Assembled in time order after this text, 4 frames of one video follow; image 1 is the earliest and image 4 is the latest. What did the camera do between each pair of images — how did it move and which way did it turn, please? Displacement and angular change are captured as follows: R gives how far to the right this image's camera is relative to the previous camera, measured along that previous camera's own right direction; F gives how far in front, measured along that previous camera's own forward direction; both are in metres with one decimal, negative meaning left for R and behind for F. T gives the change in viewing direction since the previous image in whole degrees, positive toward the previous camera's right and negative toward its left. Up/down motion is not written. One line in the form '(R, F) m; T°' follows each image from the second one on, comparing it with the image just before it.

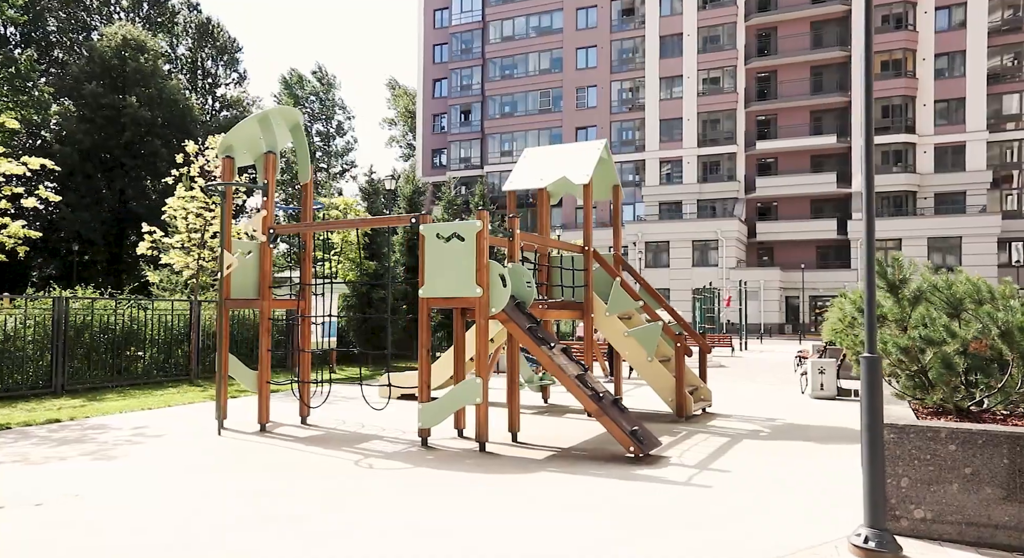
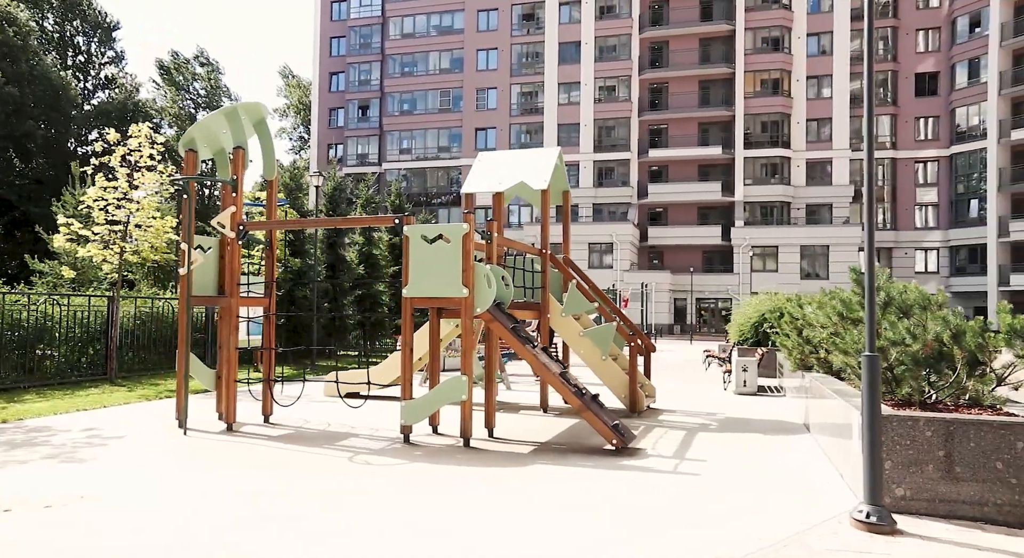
(-1.2, -0.3) m; +9°
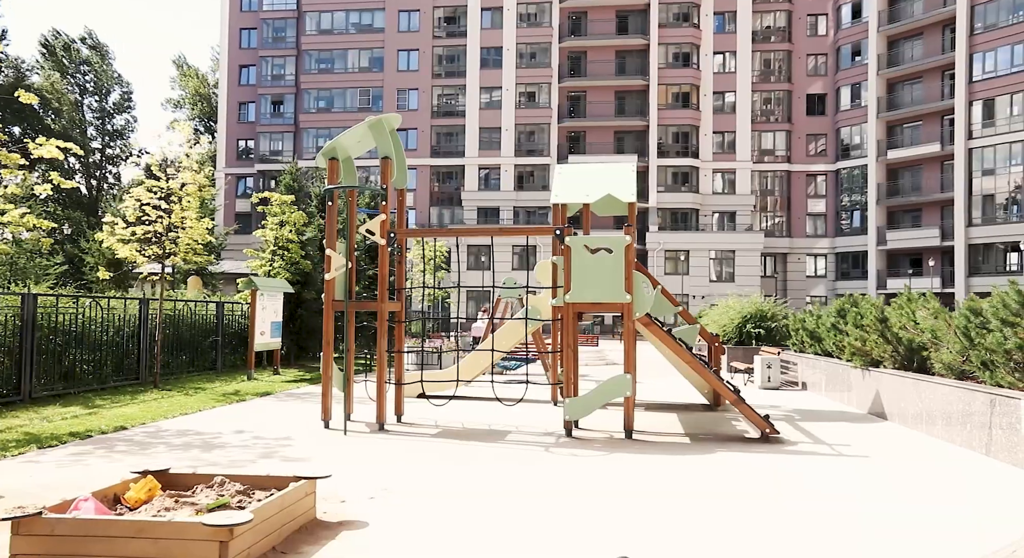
(-3.6, -0.6) m; +9°
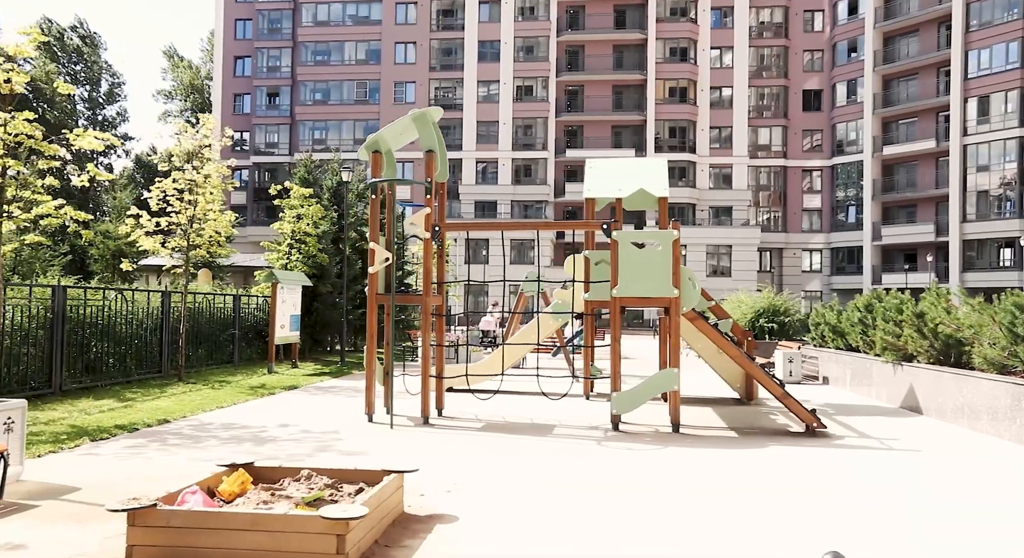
(-0.8, 0.0) m; +1°
